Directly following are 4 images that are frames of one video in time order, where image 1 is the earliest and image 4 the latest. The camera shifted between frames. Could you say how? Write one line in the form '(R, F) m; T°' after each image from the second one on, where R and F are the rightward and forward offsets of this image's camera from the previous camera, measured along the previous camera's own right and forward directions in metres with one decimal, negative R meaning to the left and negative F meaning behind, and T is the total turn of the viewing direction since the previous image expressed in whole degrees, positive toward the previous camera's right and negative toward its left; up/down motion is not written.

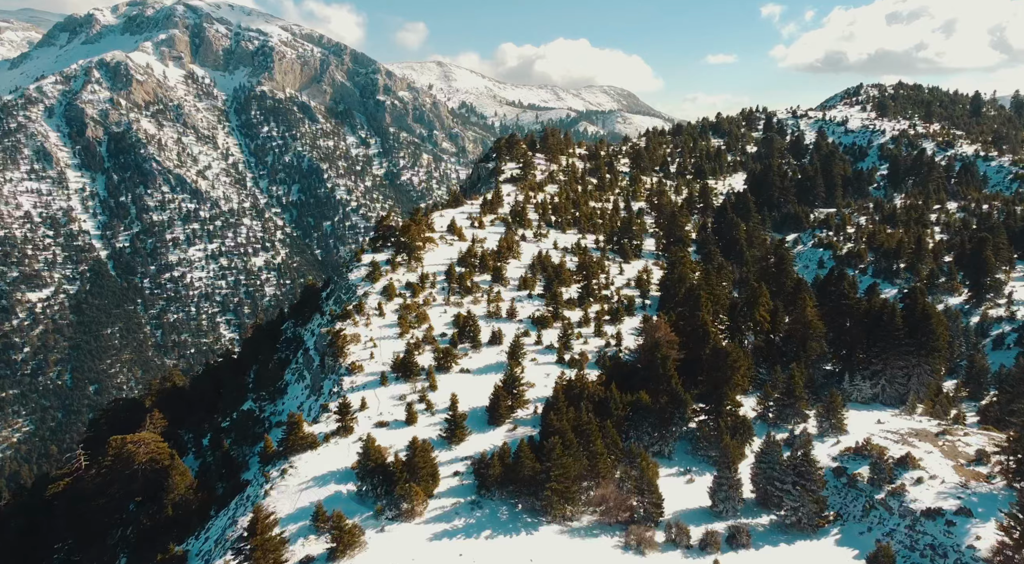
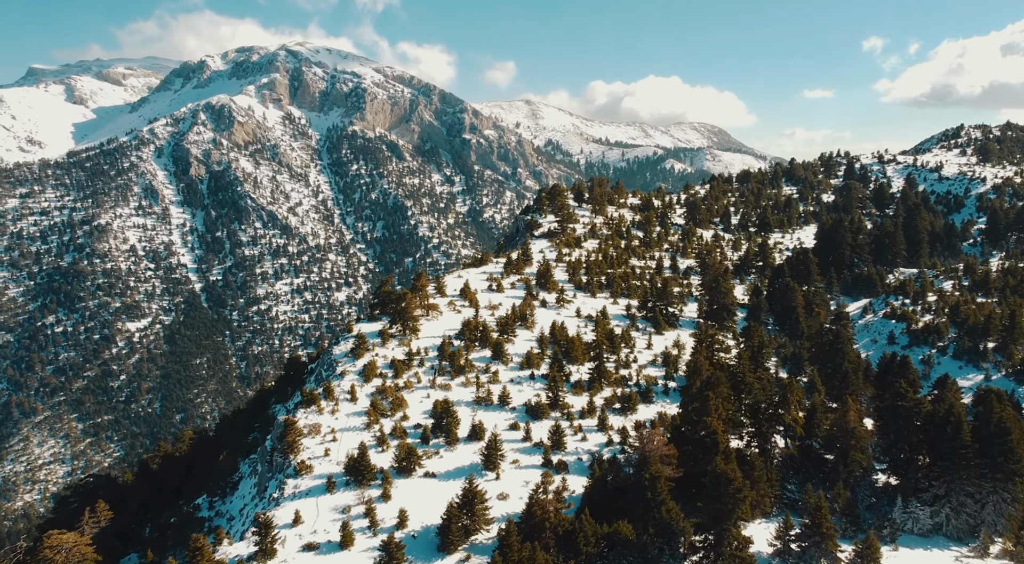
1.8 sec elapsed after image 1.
(+7.9, +12.1) m; -5°
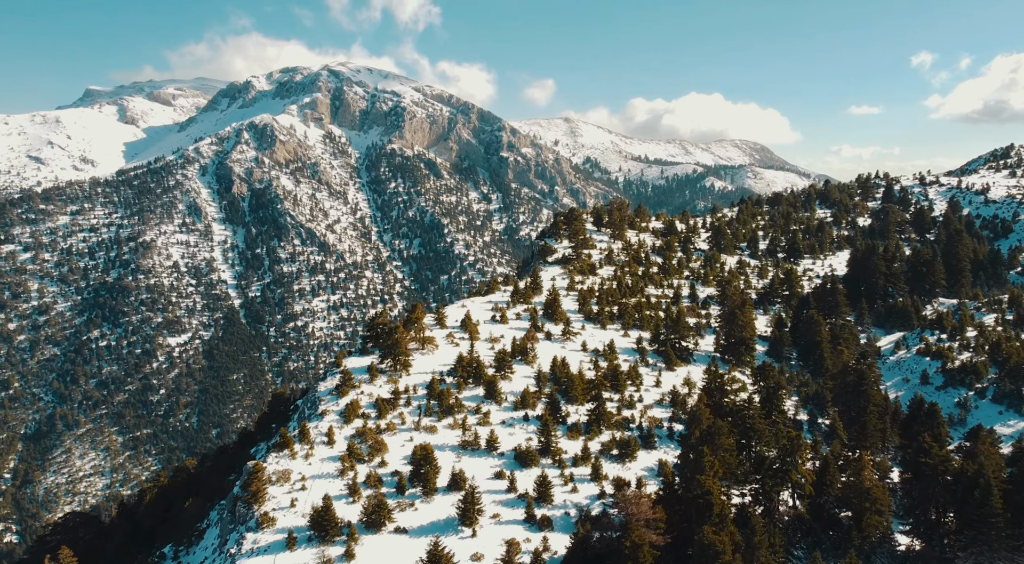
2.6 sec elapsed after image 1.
(+3.9, +5.2) m; -2°
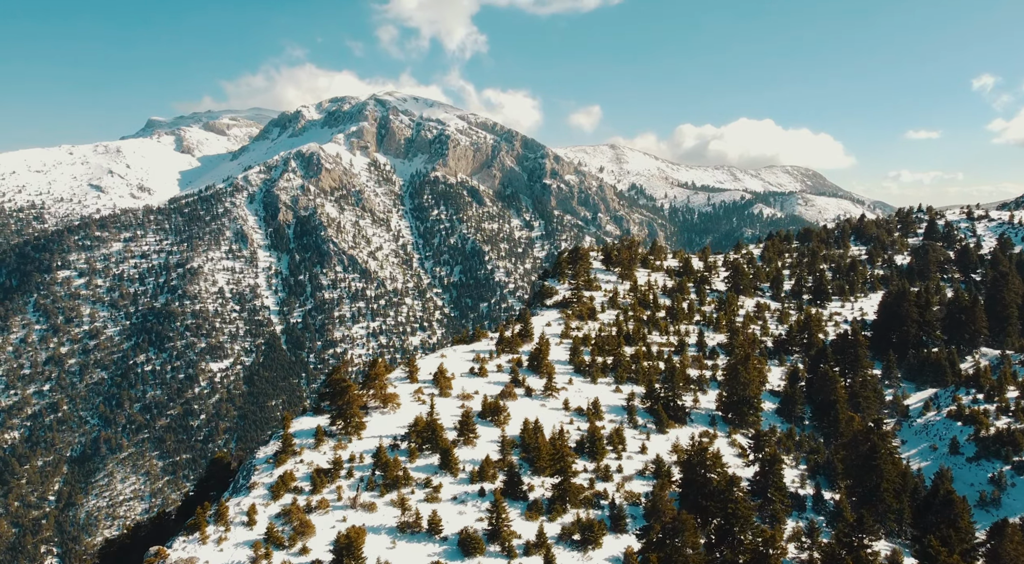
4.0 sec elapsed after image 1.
(+6.8, +8.8) m; -3°
